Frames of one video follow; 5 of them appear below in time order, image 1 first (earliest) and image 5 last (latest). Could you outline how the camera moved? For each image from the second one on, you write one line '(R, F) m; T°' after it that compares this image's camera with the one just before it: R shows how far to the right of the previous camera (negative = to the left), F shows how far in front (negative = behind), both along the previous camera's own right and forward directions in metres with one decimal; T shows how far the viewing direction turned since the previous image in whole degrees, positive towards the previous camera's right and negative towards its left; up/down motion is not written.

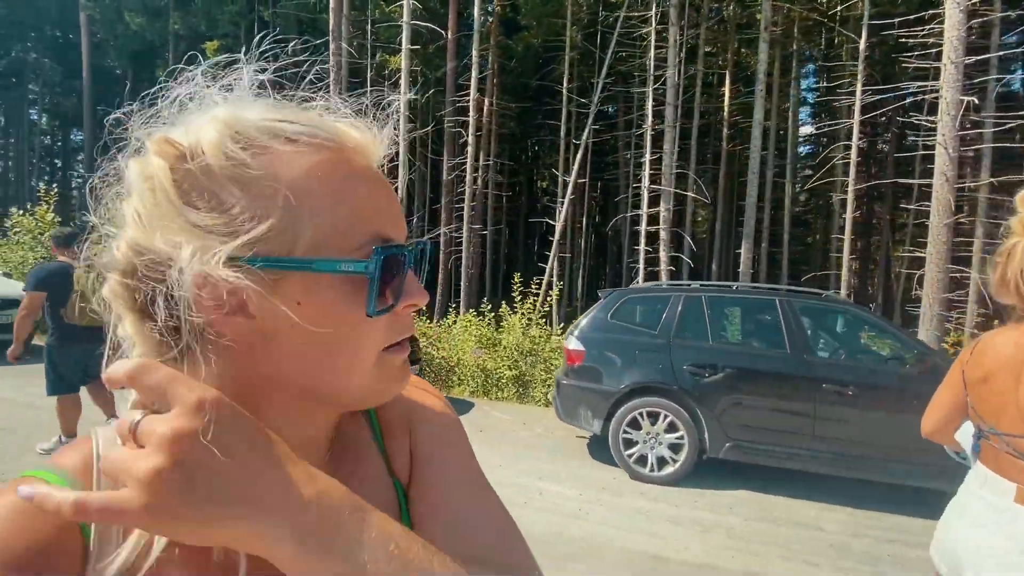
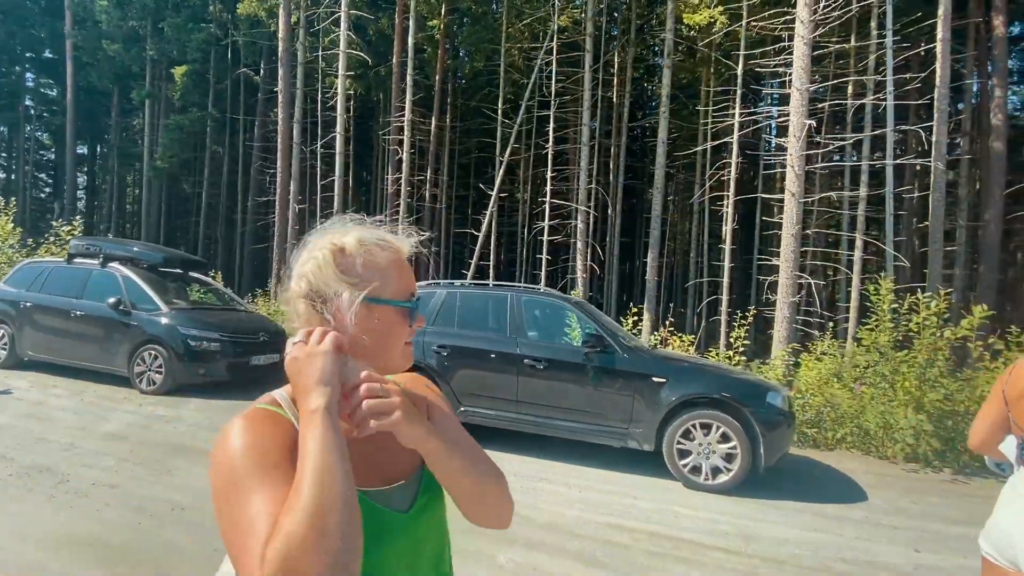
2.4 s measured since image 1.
(+3.0, -1.2) m; -1°
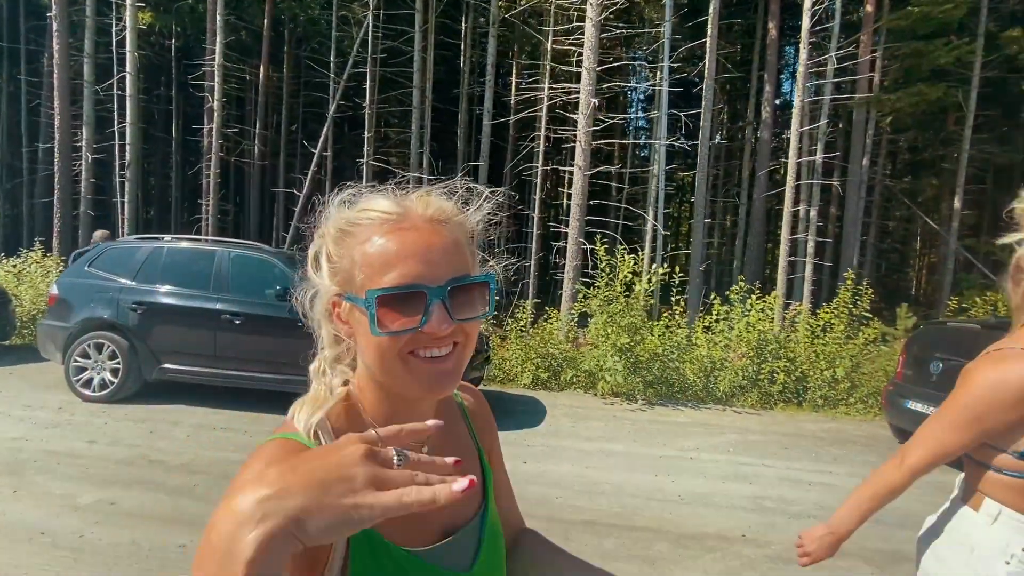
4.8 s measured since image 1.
(+2.3, -0.6) m; +12°
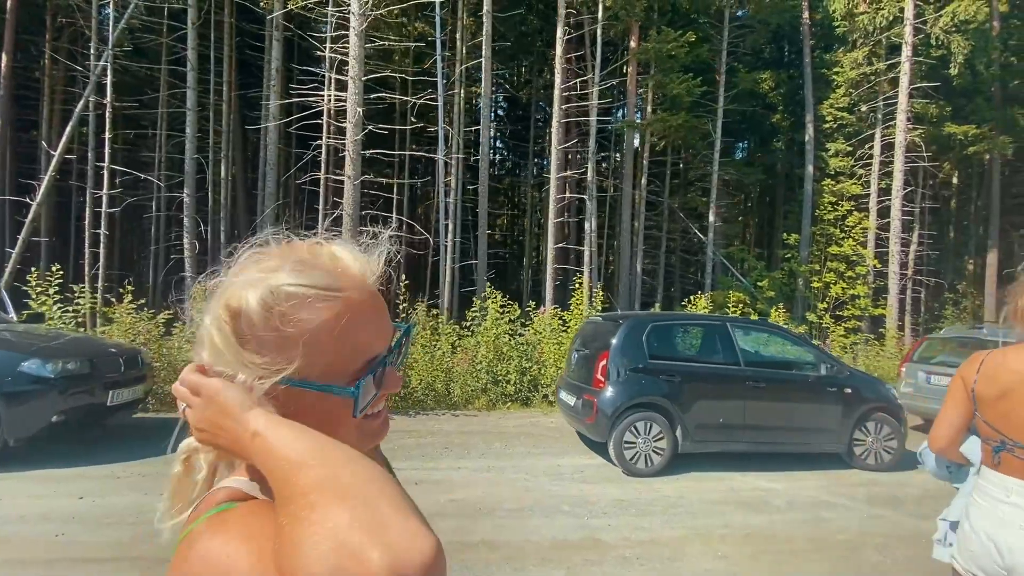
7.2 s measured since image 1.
(+2.9, -0.2) m; +13°
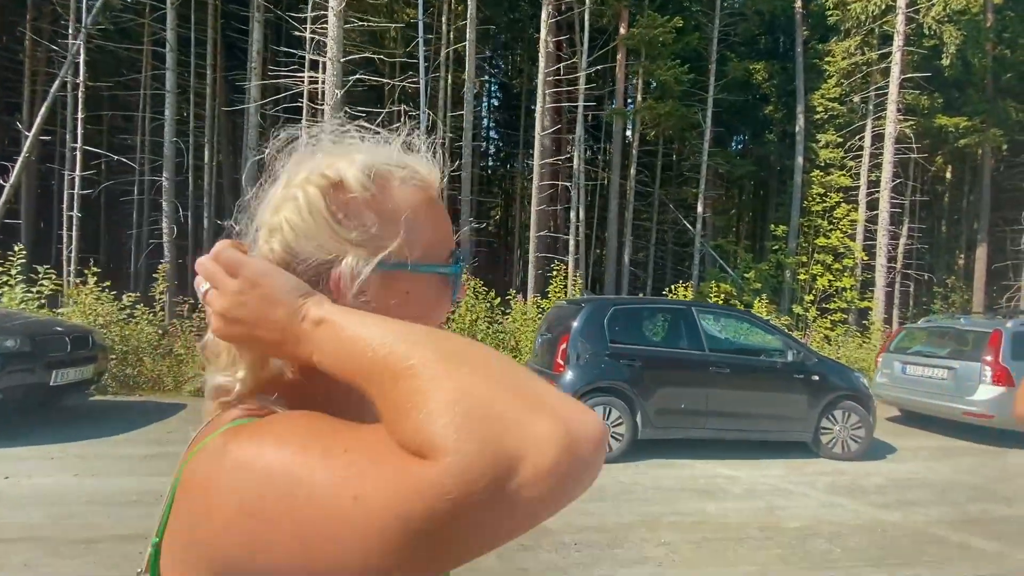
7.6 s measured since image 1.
(+0.5, +0.2) m; 0°
